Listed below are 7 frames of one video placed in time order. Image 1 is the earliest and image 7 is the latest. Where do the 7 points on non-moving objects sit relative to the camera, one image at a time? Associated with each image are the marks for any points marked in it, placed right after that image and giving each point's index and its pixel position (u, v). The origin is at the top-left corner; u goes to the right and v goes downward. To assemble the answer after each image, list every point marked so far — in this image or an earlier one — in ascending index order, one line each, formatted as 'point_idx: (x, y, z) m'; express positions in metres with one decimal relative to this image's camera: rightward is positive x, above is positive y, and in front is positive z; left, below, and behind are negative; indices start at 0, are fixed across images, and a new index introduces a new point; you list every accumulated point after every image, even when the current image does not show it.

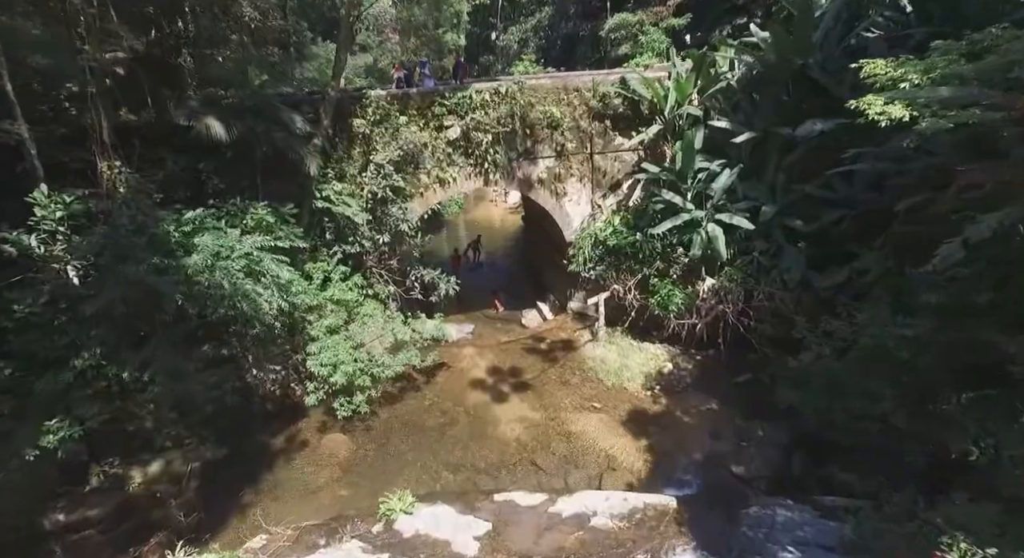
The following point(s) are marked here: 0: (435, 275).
0: (-1.1, 0.0, +7.2) m
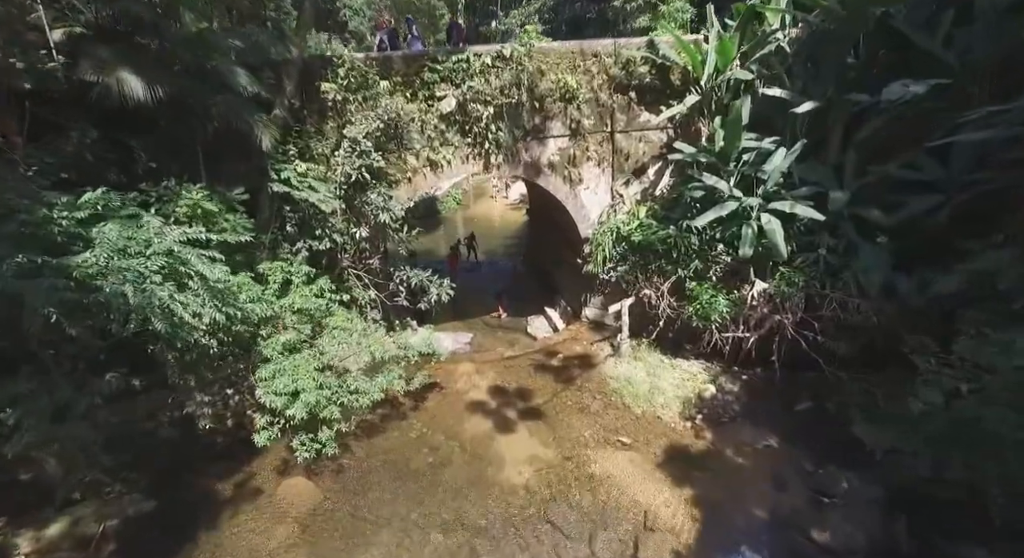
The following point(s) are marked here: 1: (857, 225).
0: (-1.0, 0.0, +5.9) m
1: (+3.2, +0.5, +5.1) m
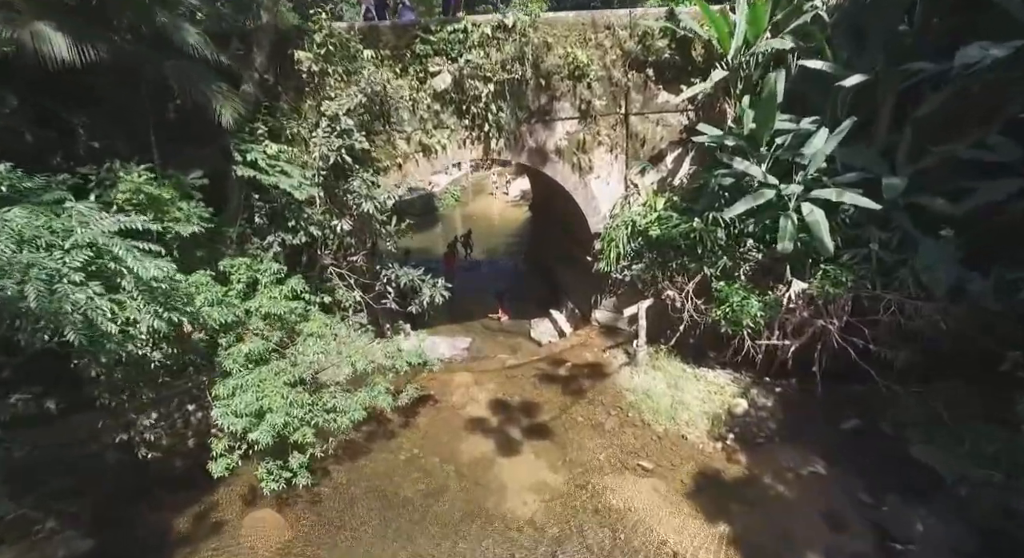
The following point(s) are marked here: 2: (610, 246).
0: (-1.0, 0.0, +5.2) m
1: (+3.3, +0.5, +4.4) m
2: (+1.1, +0.3, +5.9) m
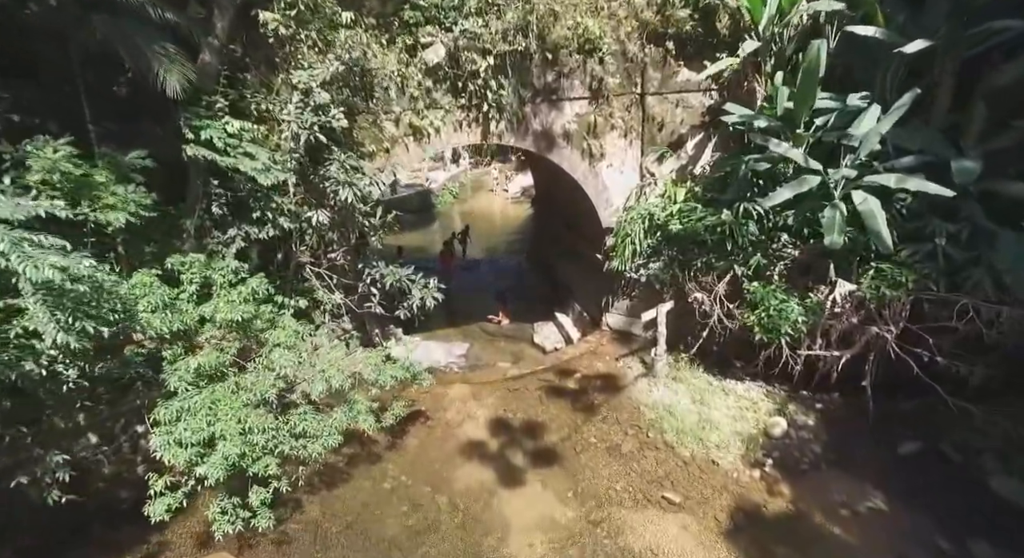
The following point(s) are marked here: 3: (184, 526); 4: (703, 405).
0: (-1.0, 0.0, +4.6) m
1: (+3.3, +0.5, +3.7) m
2: (+1.1, +0.3, +5.2) m
3: (-2.2, -1.7, +3.6) m
4: (+1.6, -1.1, +4.5) m
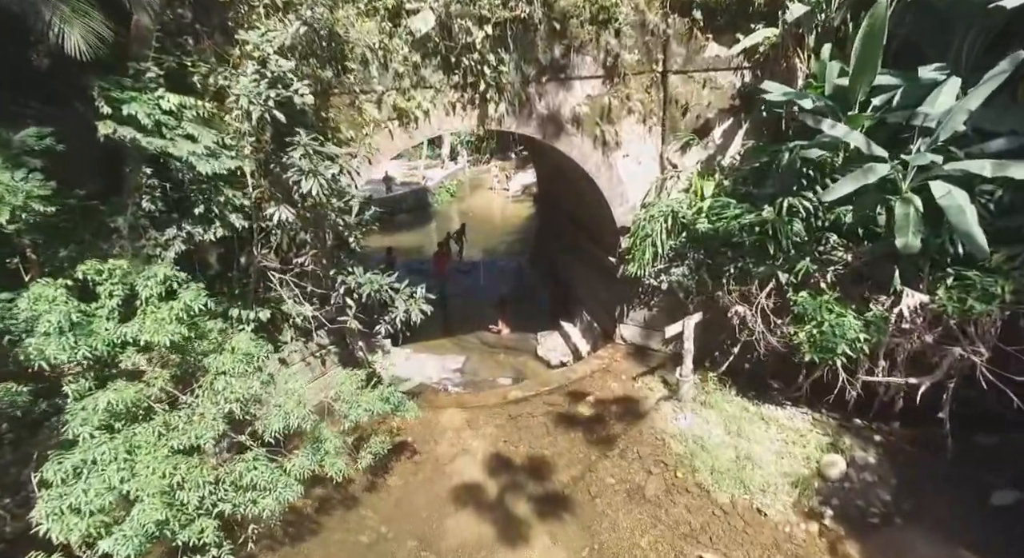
0: (-0.9, -0.1, +3.9) m
1: (+3.3, +0.5, +3.0) m
2: (+1.1, +0.3, +4.5) m
3: (-2.2, -1.7, +2.9) m
4: (+1.6, -1.1, +3.8) m
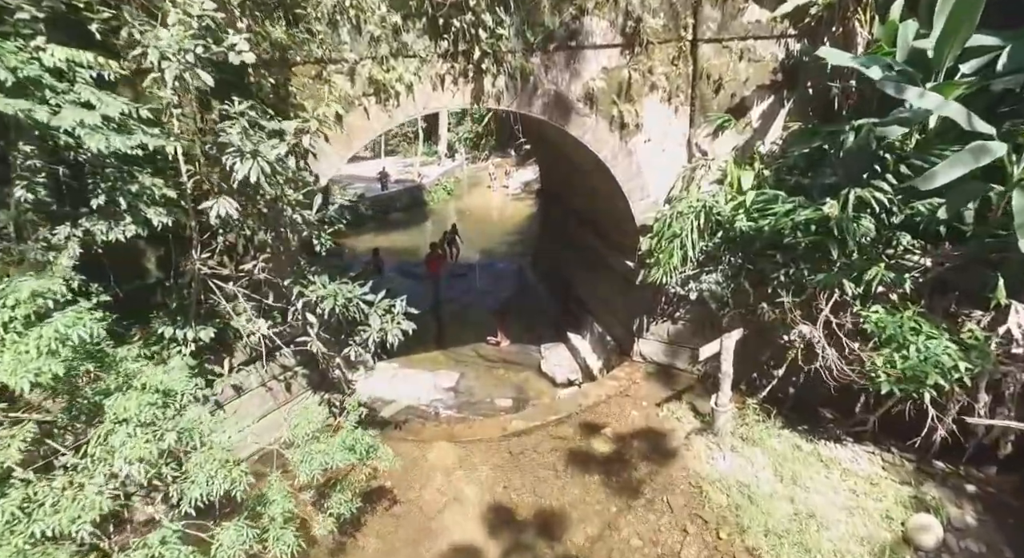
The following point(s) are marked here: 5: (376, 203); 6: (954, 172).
0: (-0.9, -0.1, +3.1) m
1: (+3.3, +0.4, +2.3) m
2: (+1.1, +0.2, +3.8) m
3: (-2.2, -1.8, +2.2) m
4: (+1.6, -1.2, +3.1) m
5: (-3.0, +1.7, +11.8) m
6: (+2.0, +0.5, +2.6) m
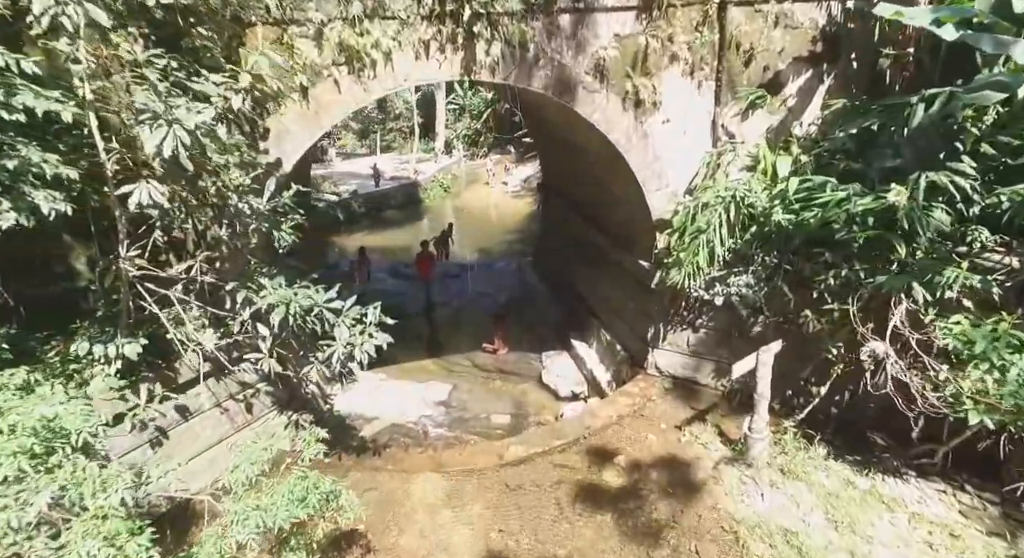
0: (-1.0, -0.1, +2.6) m
1: (+3.3, +0.4, +1.7) m
2: (+1.1, +0.2, +3.2) m
3: (-2.2, -1.8, +1.6) m
4: (+1.6, -1.2, +2.5) m
5: (-3.0, +1.6, +11.2) m
6: (+2.0, +0.5, +2.1) m
